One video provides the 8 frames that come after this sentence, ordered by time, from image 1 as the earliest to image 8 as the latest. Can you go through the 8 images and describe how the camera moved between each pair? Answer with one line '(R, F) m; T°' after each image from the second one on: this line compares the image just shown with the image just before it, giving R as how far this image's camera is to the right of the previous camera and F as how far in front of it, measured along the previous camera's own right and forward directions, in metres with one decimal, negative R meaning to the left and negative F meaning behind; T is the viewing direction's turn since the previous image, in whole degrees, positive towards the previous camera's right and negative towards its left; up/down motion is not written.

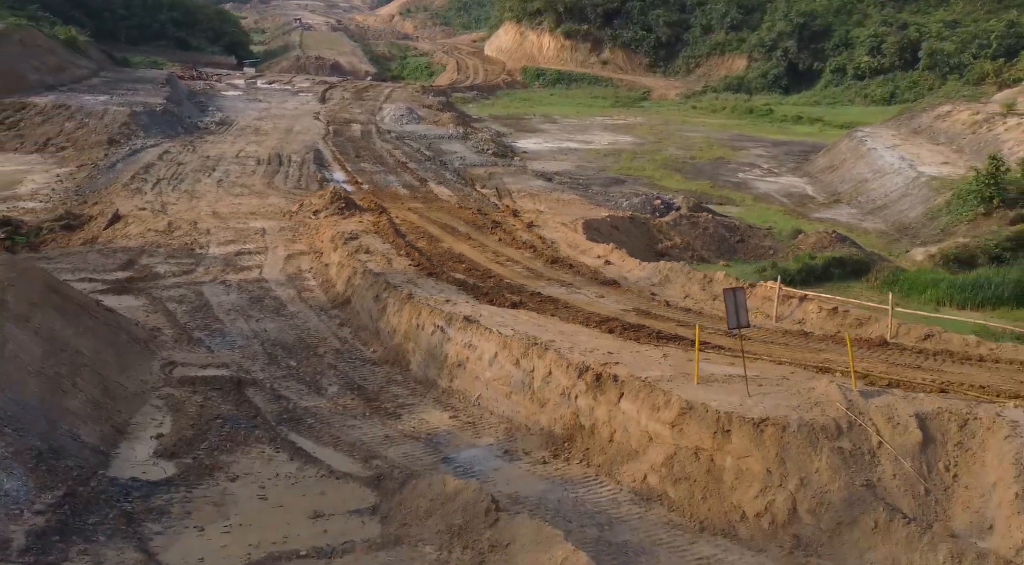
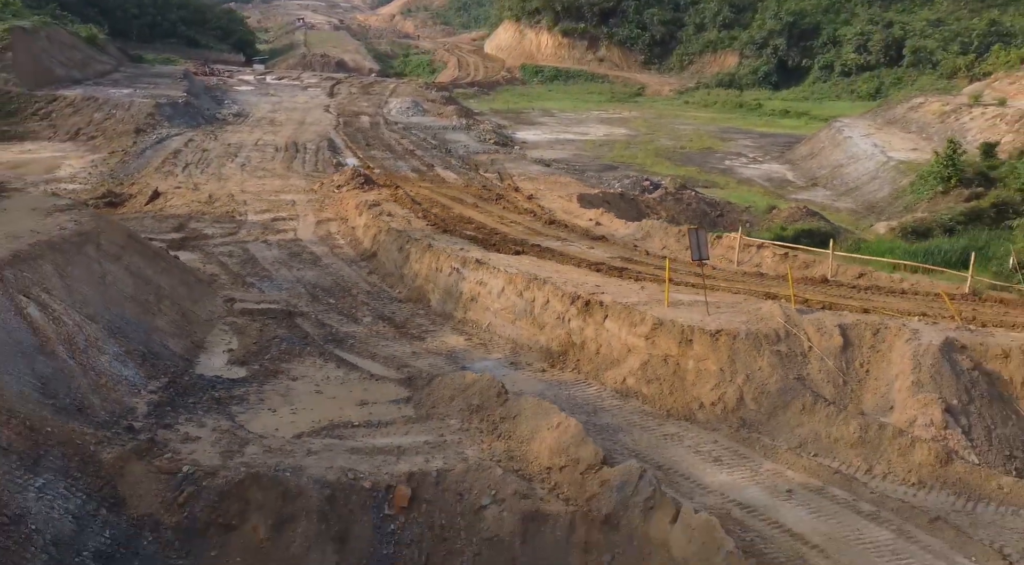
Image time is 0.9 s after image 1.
(-0.1, -2.3) m; 0°
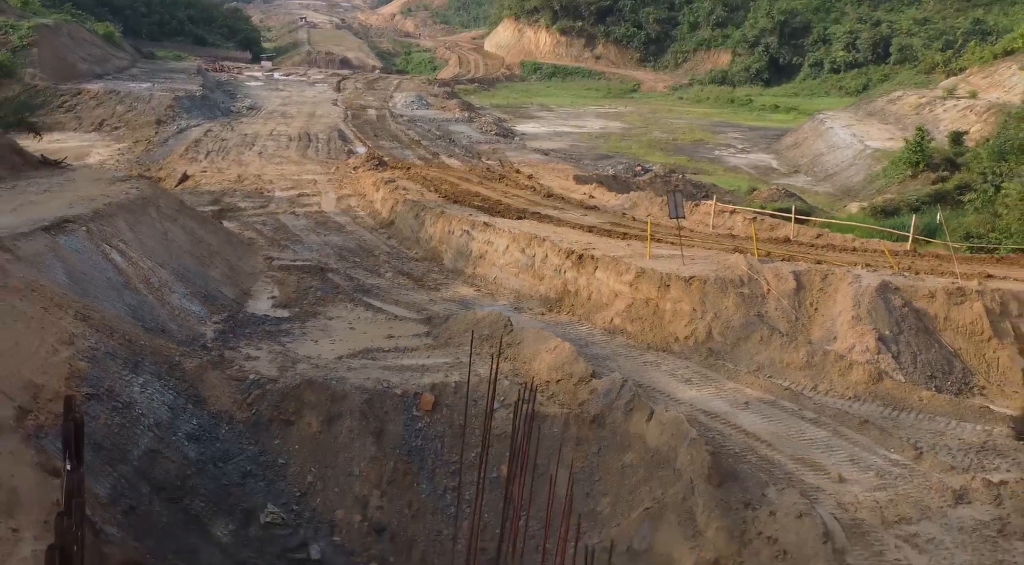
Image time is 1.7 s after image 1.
(-0.1, -2.0) m; 0°
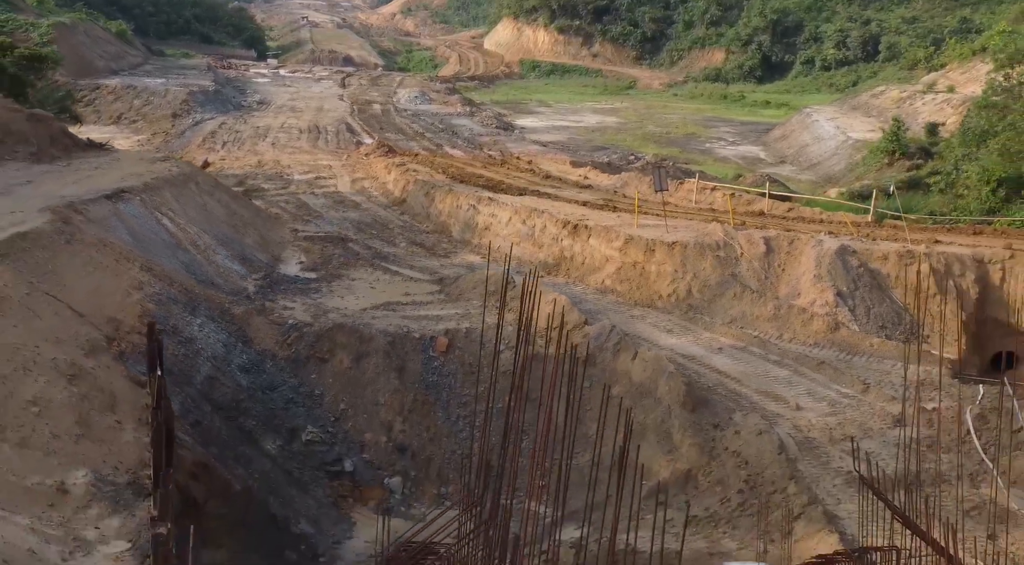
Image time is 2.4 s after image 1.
(-0.1, -1.7) m; 0°
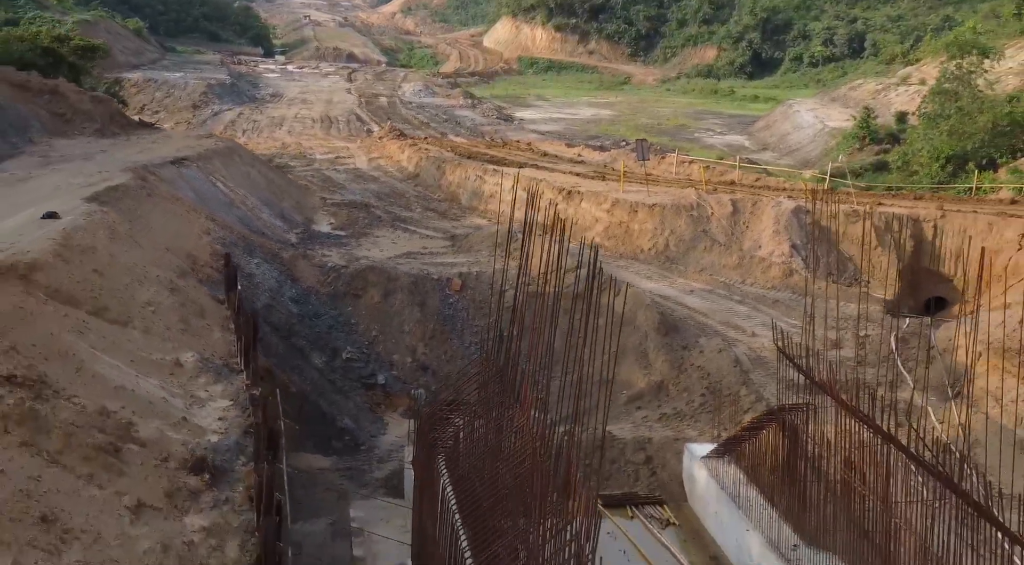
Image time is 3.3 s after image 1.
(-0.1, -2.4) m; 0°
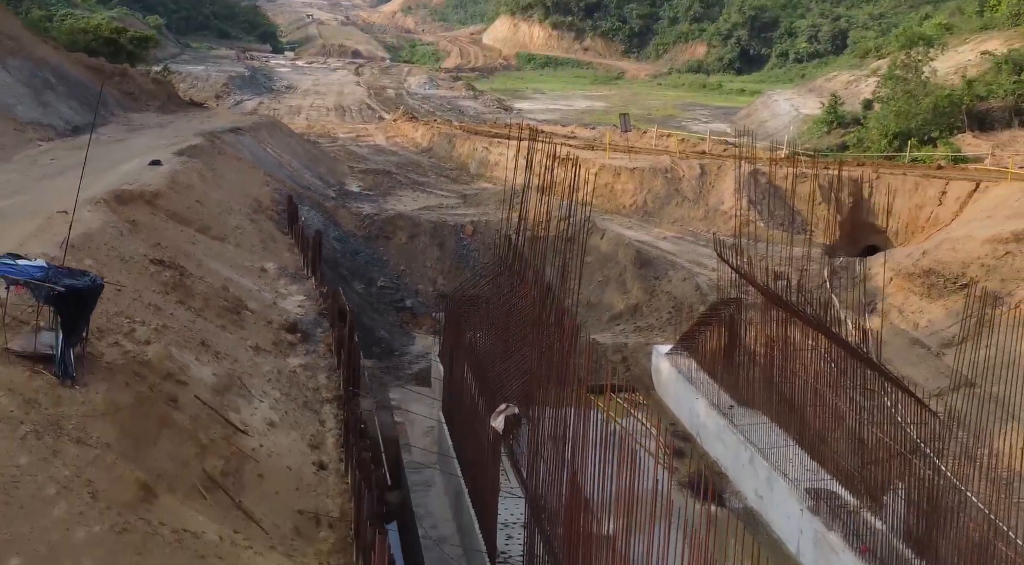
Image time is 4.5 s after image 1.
(-0.1, -3.2) m; 0°
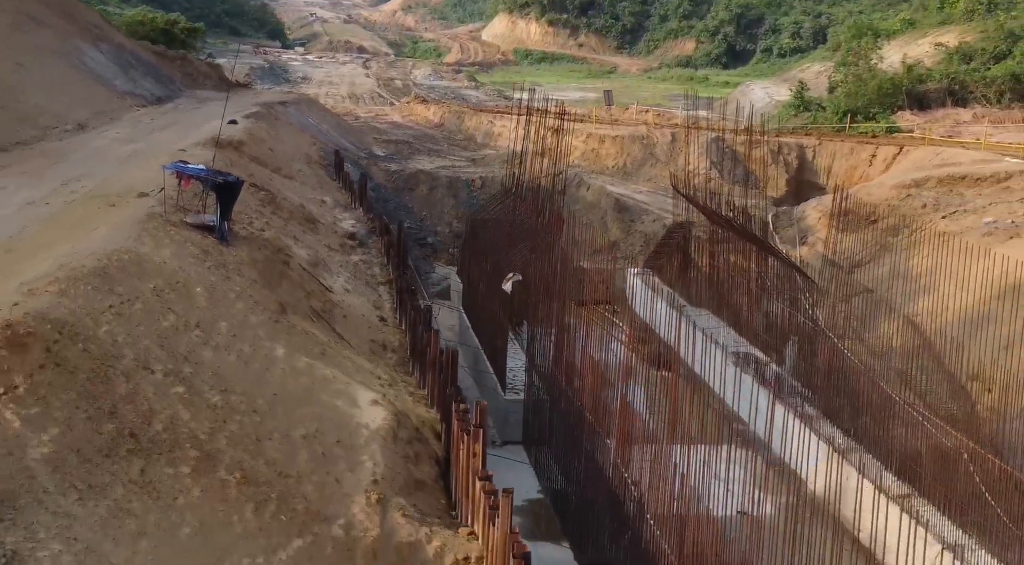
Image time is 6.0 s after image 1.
(-0.1, -3.9) m; 0°
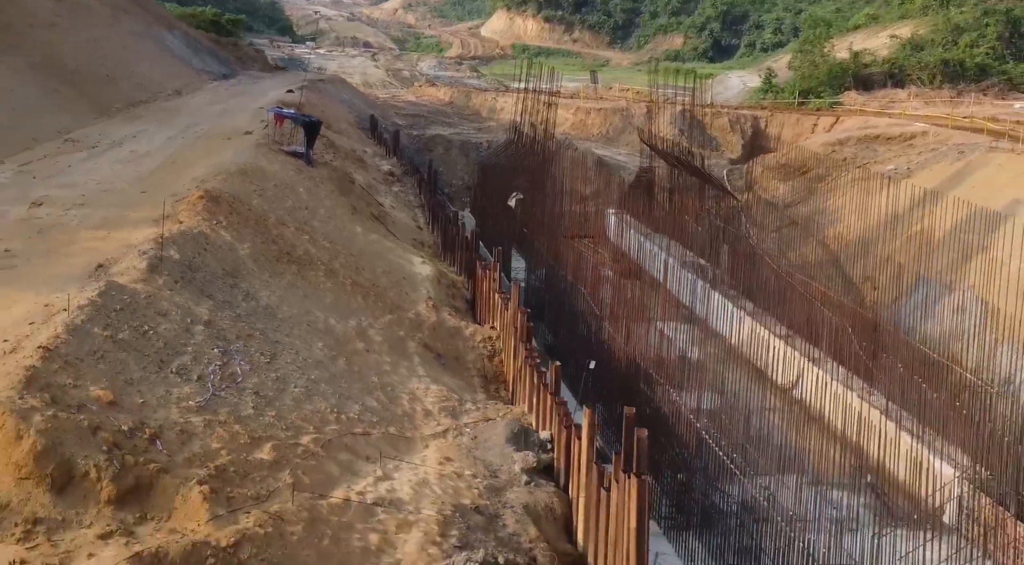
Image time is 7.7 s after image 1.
(-0.1, -4.6) m; 0°
